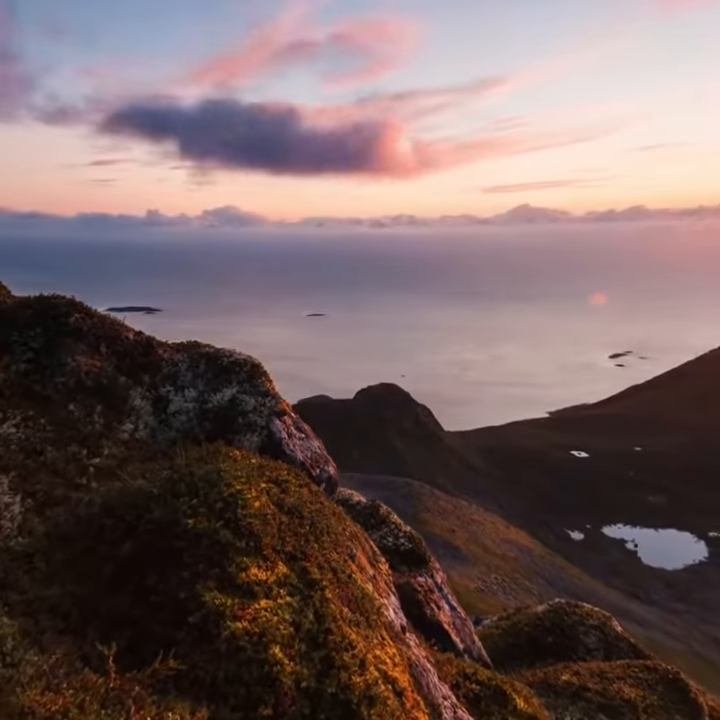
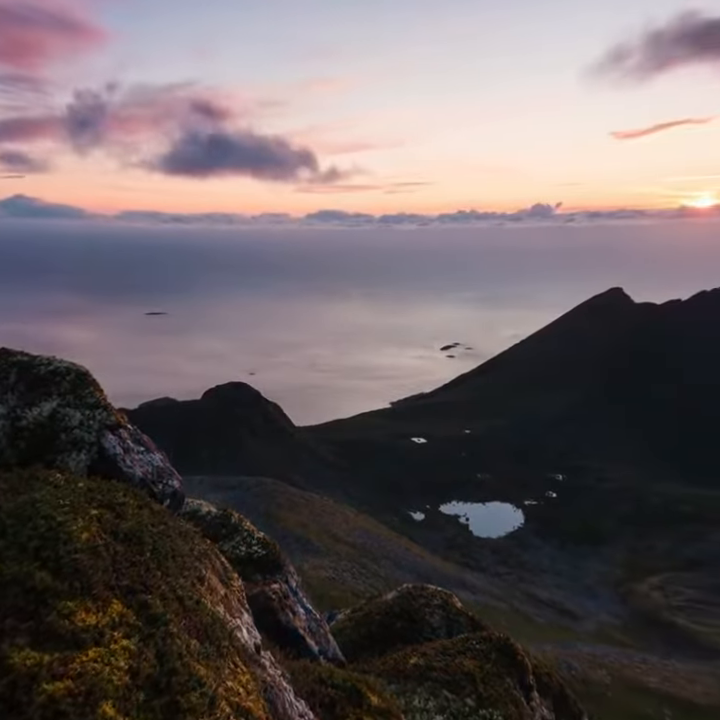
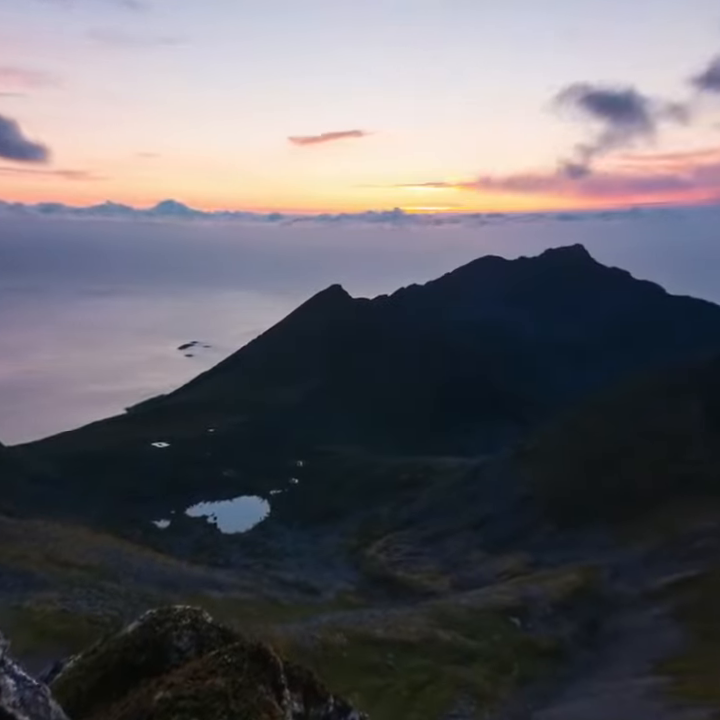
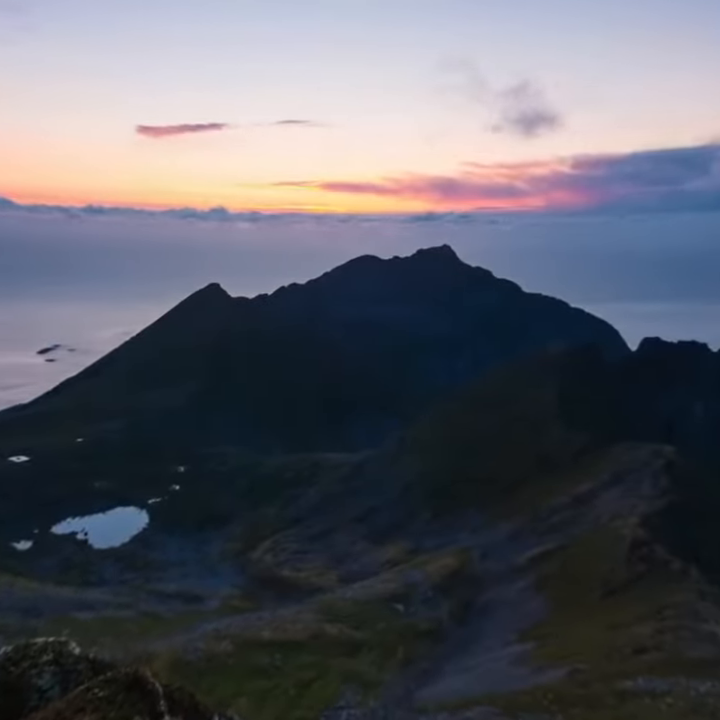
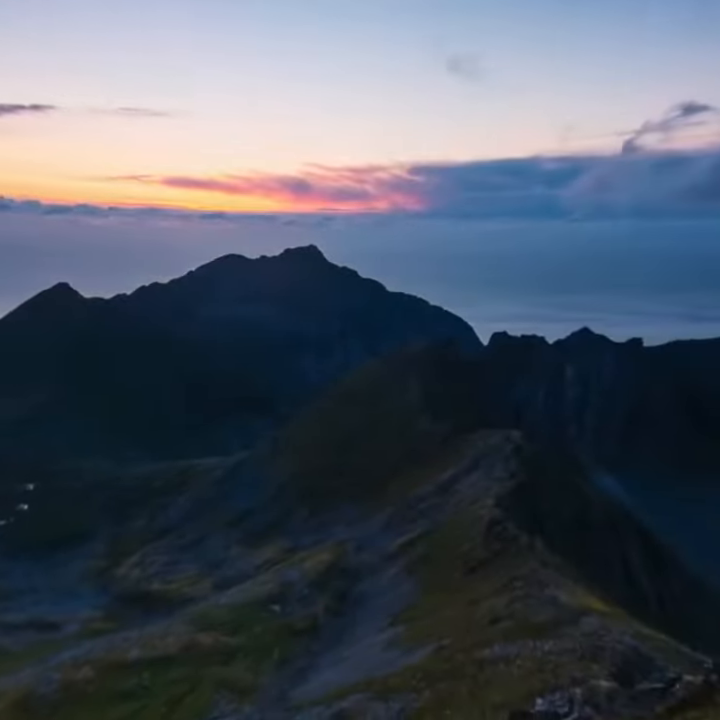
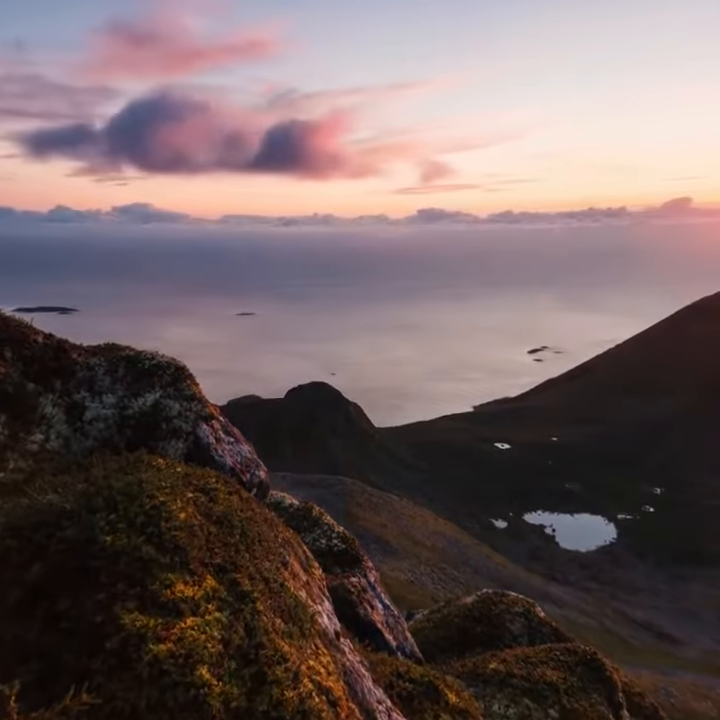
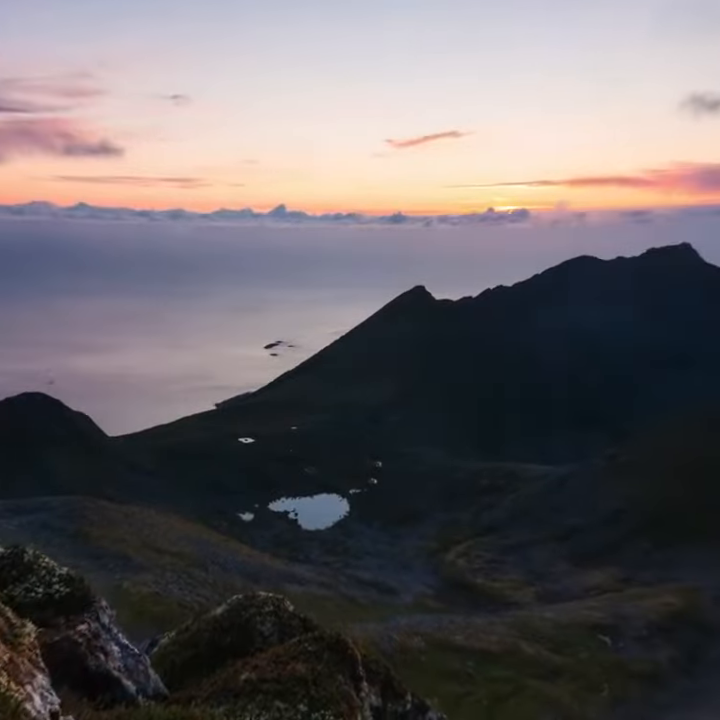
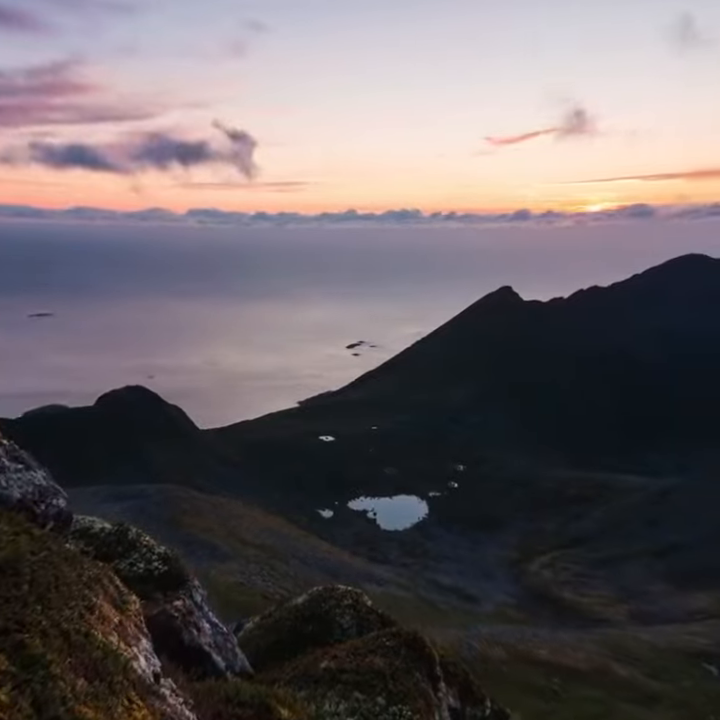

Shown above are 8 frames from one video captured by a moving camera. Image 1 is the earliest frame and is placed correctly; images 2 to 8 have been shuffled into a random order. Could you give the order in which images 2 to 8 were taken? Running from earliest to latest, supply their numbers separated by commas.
6, 2, 8, 7, 3, 4, 5
